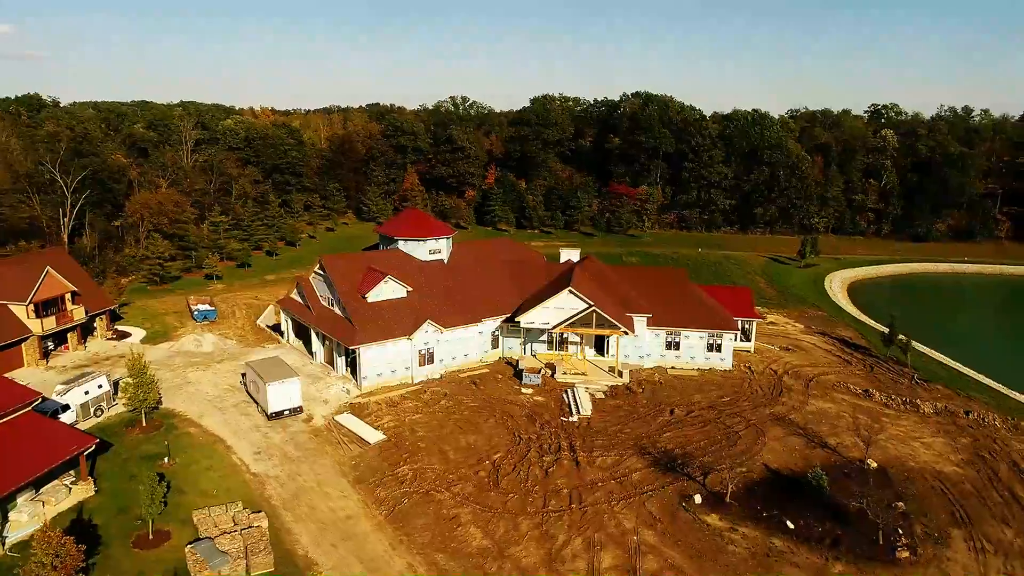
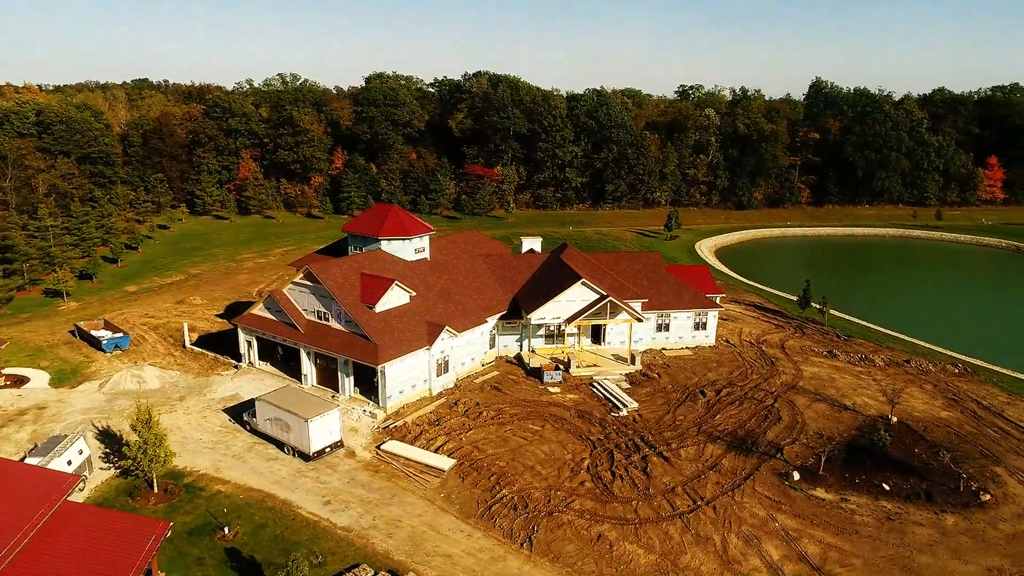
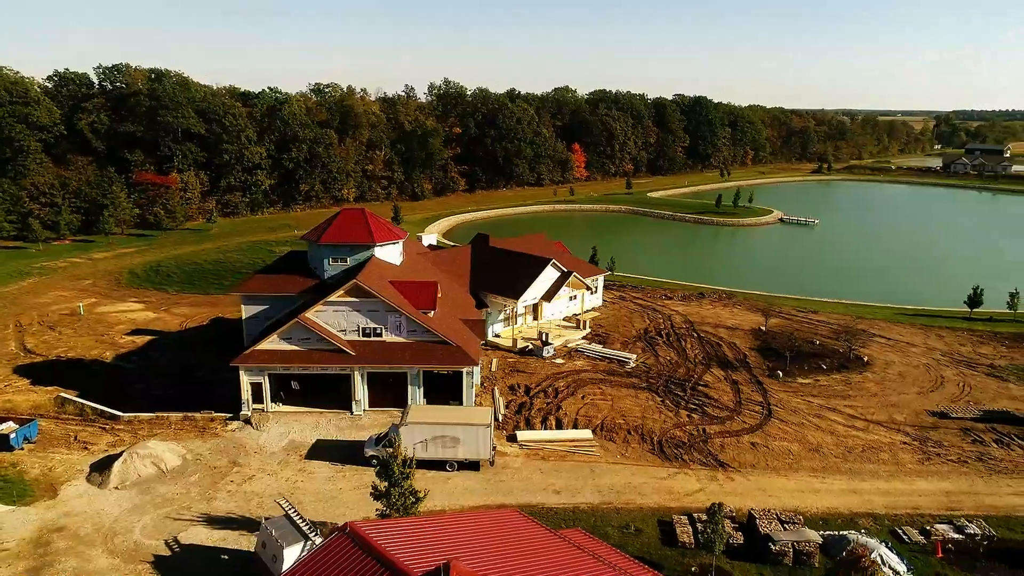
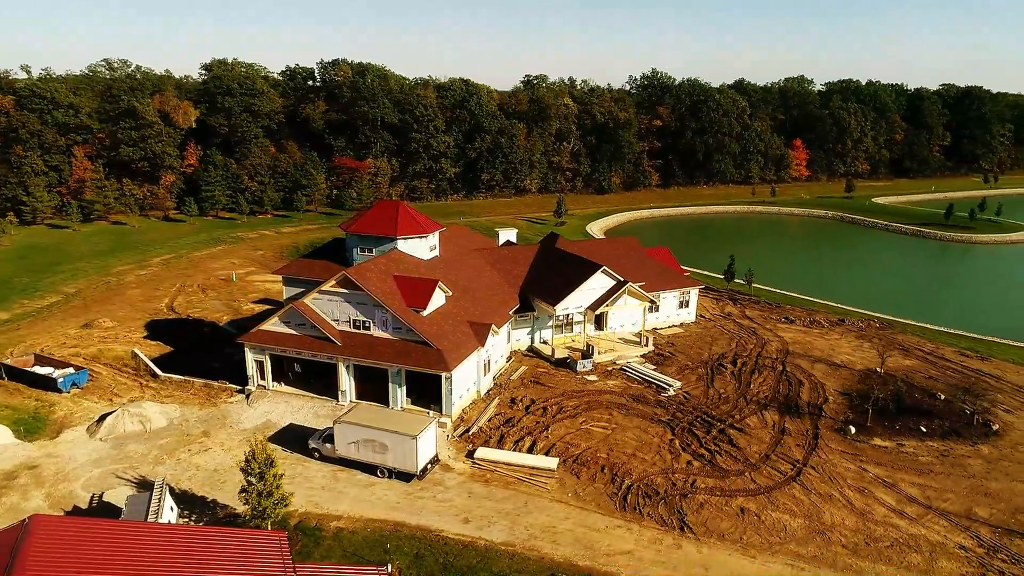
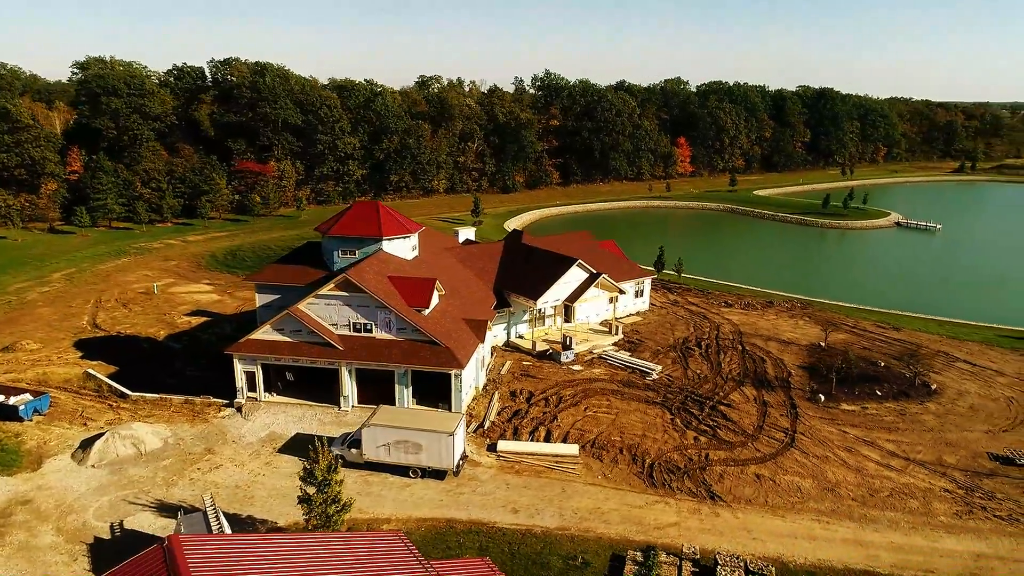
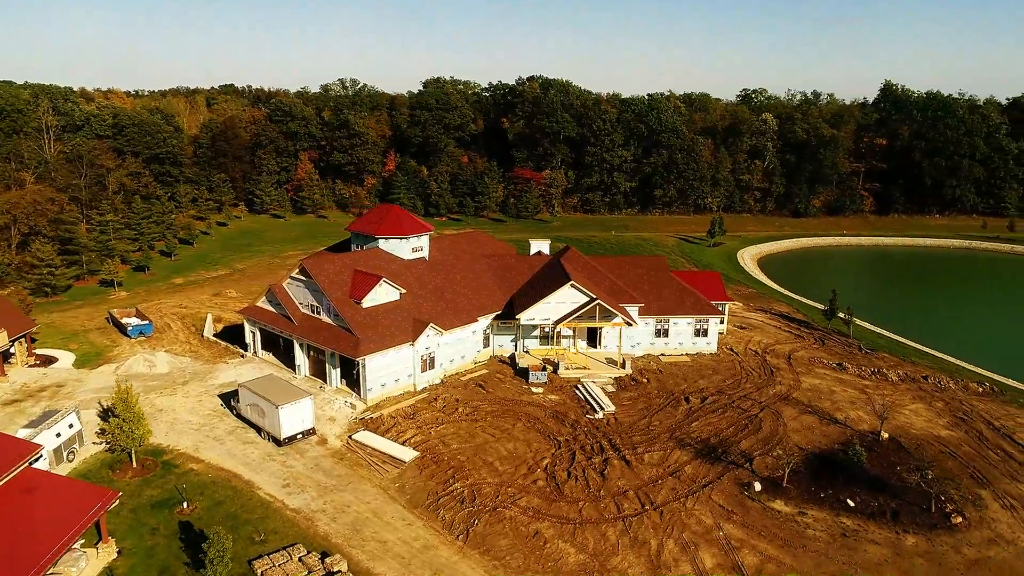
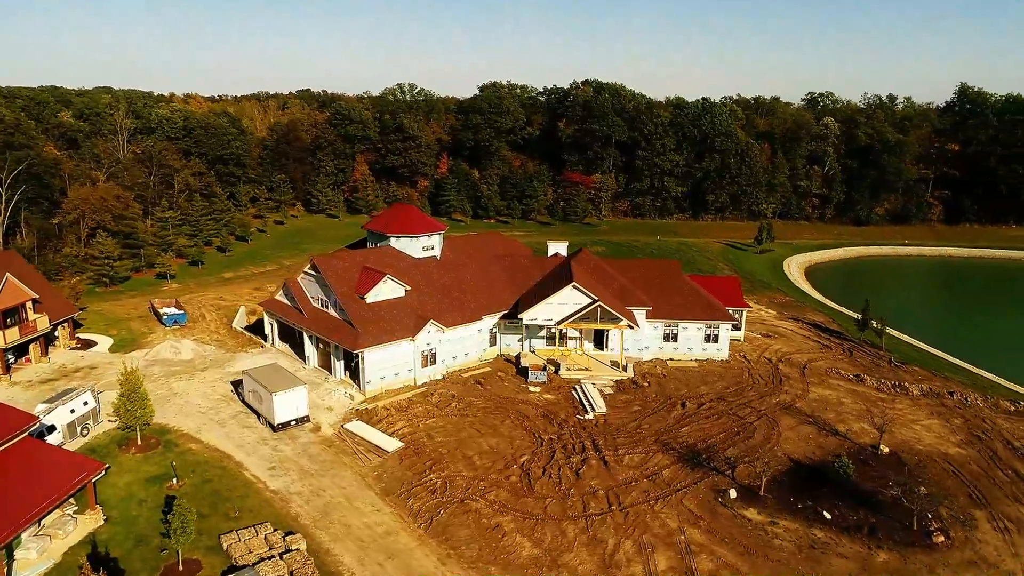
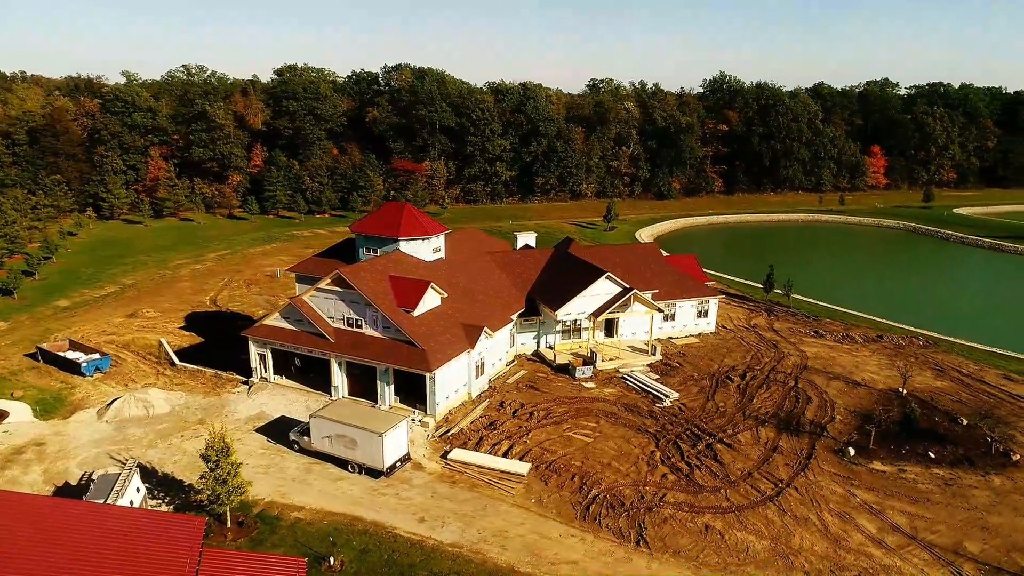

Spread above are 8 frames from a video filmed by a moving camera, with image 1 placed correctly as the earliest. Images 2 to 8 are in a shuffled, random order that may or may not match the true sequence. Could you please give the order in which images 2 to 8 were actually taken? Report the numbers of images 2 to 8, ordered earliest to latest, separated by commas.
7, 6, 2, 8, 4, 5, 3
